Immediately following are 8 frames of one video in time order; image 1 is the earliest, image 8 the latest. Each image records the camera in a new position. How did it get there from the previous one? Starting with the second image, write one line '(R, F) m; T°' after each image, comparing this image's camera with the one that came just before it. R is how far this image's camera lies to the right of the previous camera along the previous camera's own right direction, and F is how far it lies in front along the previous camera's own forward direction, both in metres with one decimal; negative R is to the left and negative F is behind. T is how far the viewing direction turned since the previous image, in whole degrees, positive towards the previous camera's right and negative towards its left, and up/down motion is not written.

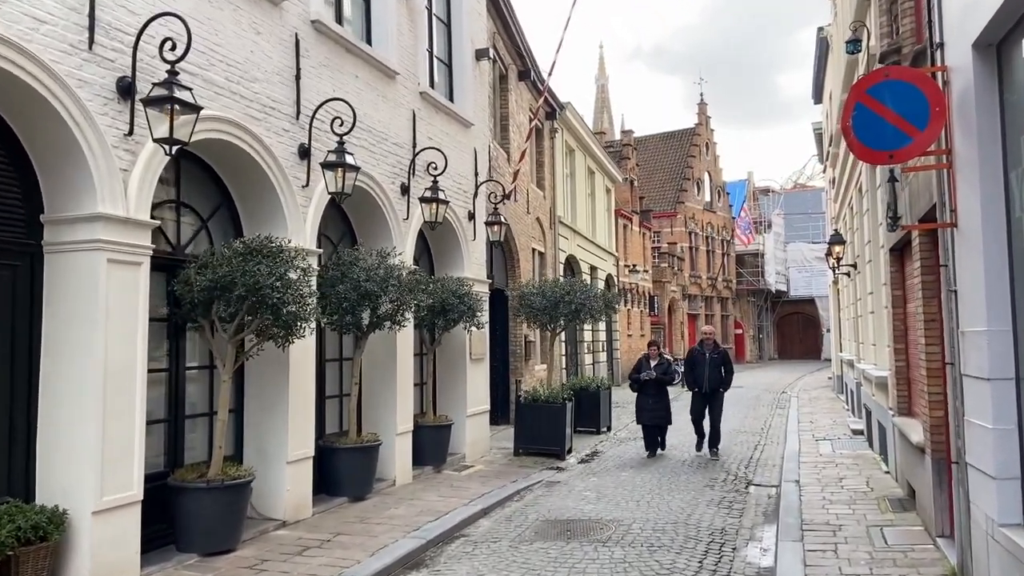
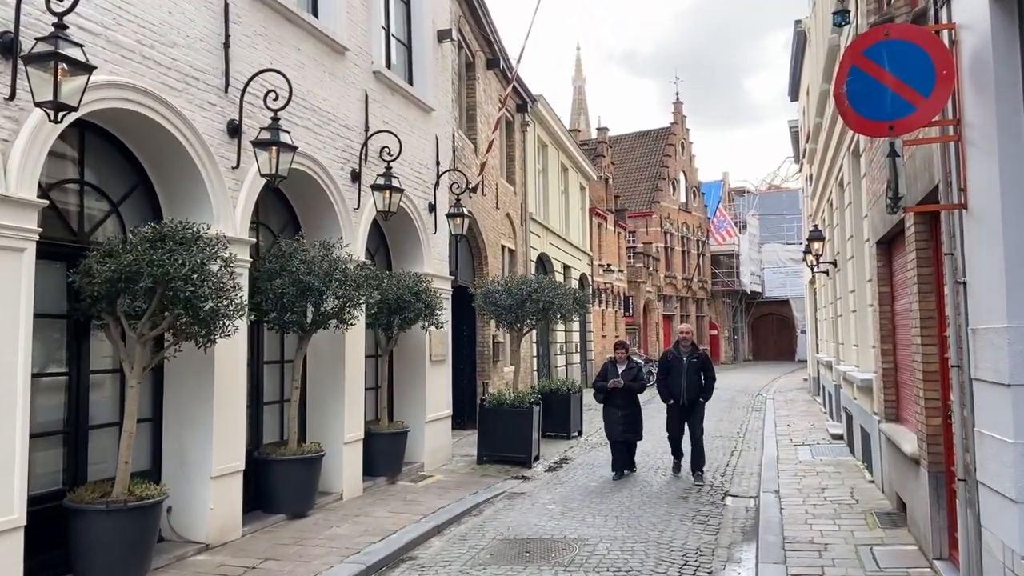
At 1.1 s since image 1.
(+0.2, +0.7) m; +2°
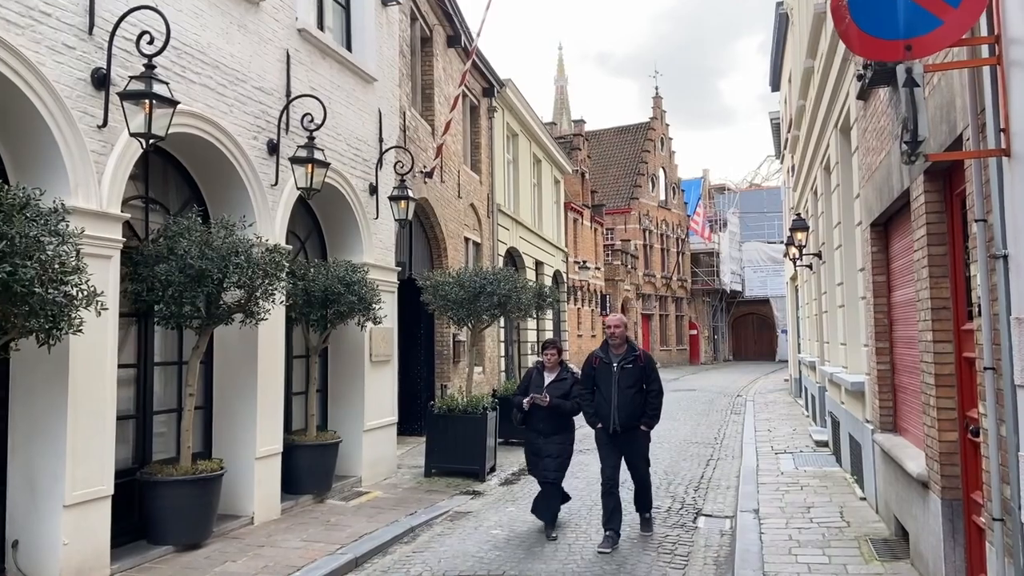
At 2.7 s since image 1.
(+0.4, +1.2) m; +1°
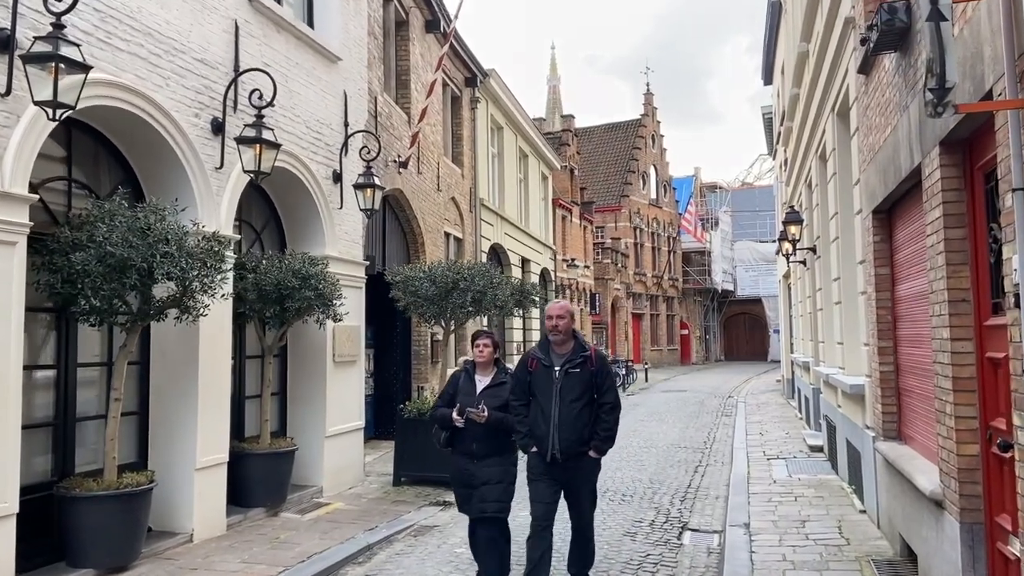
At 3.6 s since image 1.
(+0.2, +0.7) m; +1°
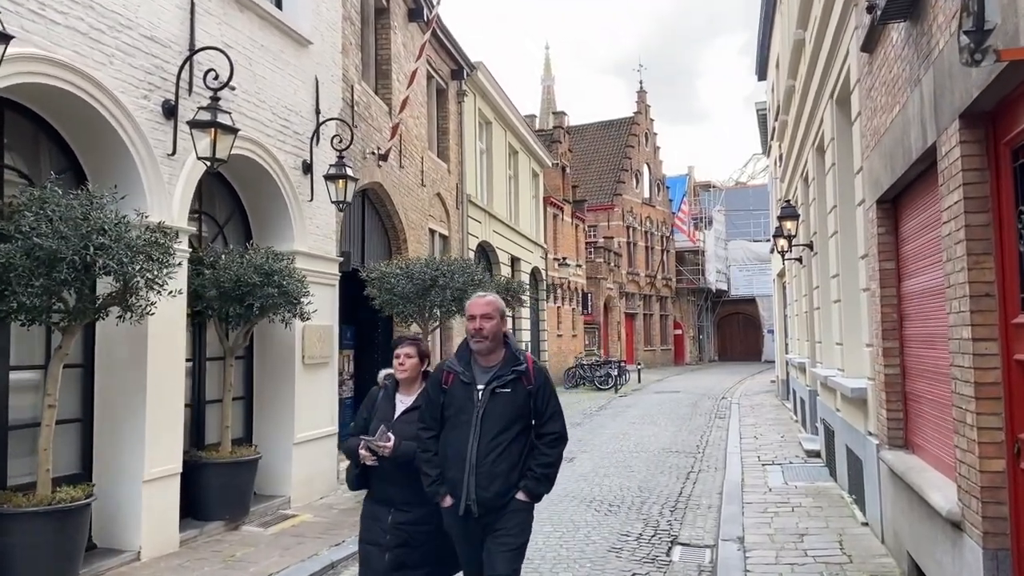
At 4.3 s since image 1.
(+0.2, +0.5) m; 0°
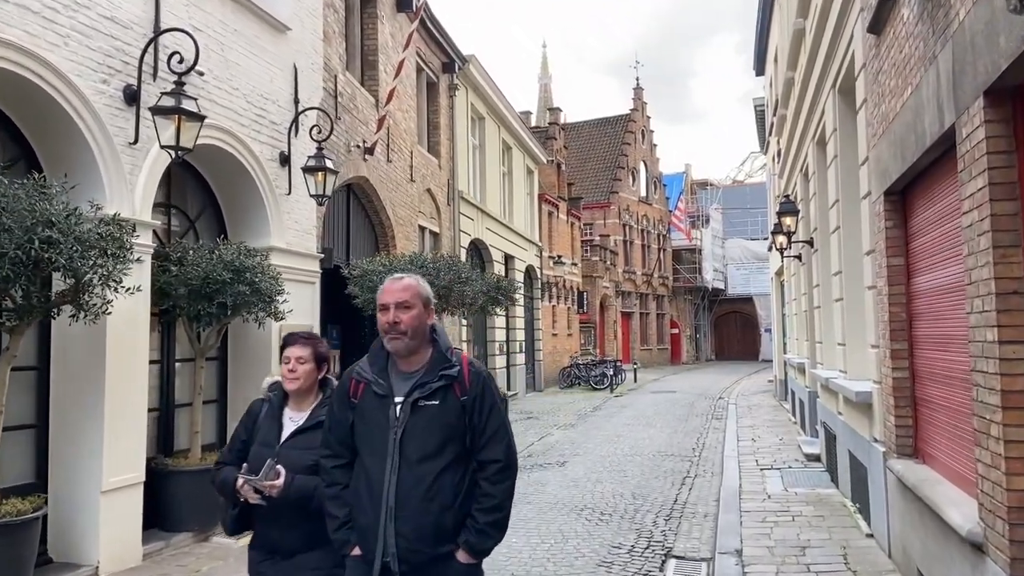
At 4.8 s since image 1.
(+0.1, +0.4) m; 0°
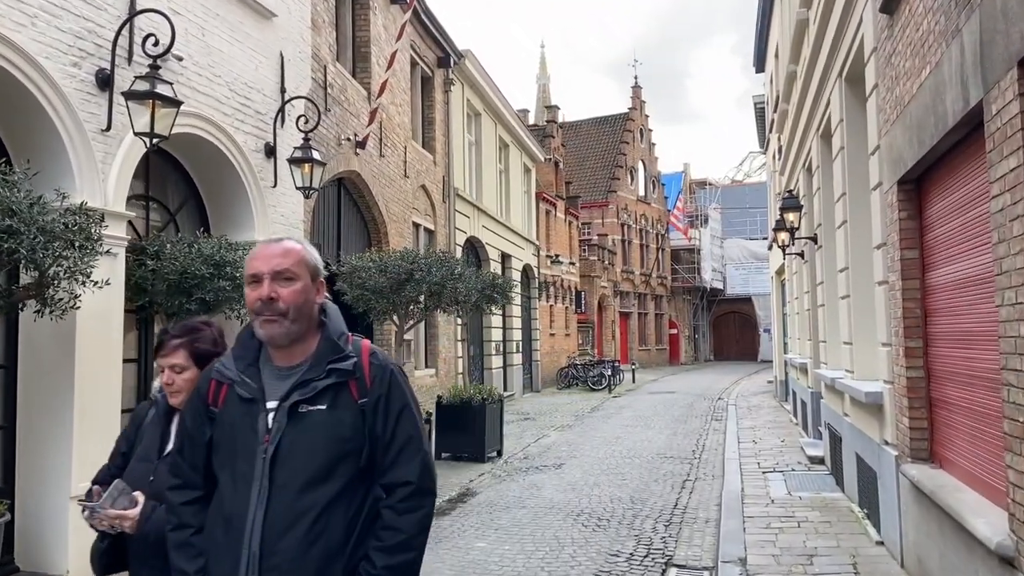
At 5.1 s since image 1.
(0.0, +0.3) m; 0°
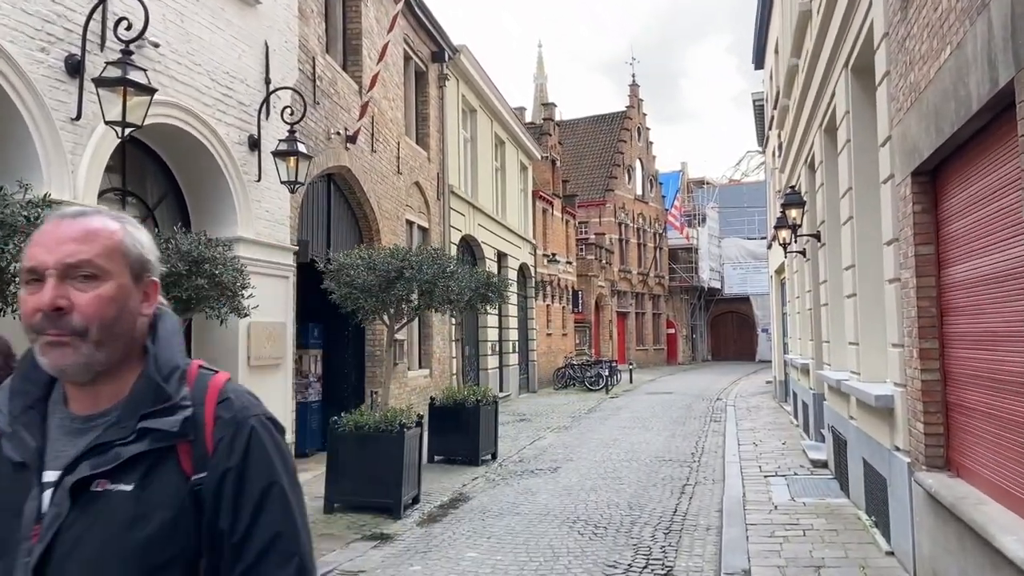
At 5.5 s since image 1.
(0.0, +0.3) m; 0°
